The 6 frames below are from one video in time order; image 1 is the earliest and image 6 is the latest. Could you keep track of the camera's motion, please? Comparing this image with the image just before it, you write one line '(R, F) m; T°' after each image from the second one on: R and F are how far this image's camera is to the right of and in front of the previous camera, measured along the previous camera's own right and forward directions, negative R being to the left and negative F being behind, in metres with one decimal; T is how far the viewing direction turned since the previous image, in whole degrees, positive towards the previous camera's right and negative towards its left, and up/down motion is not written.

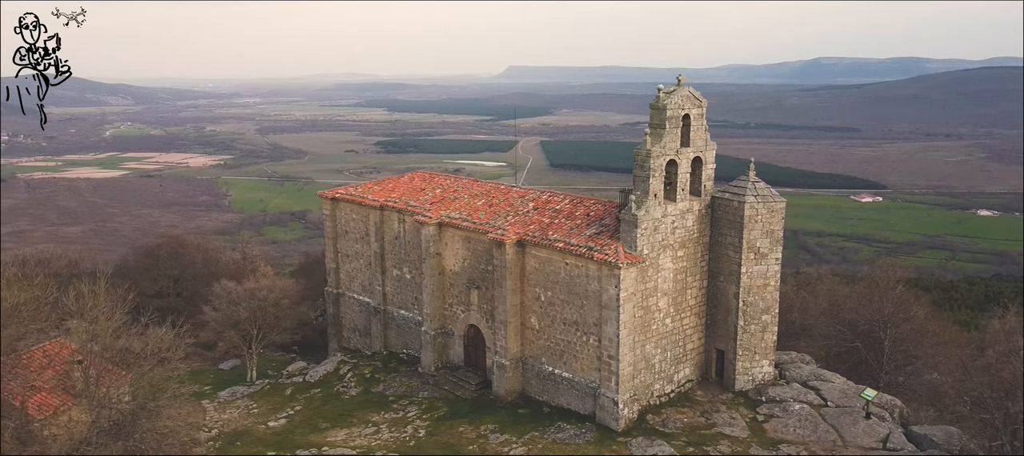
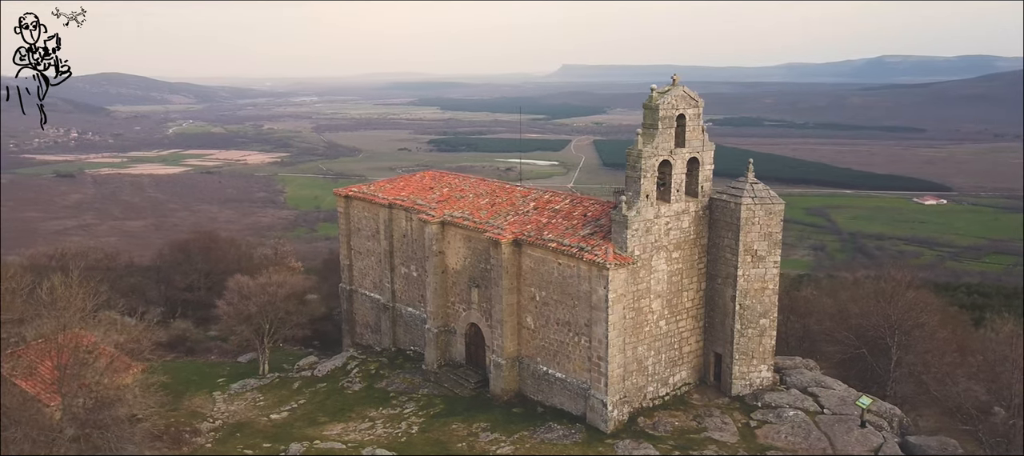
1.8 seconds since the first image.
(+1.1, 0.0) m; -3°
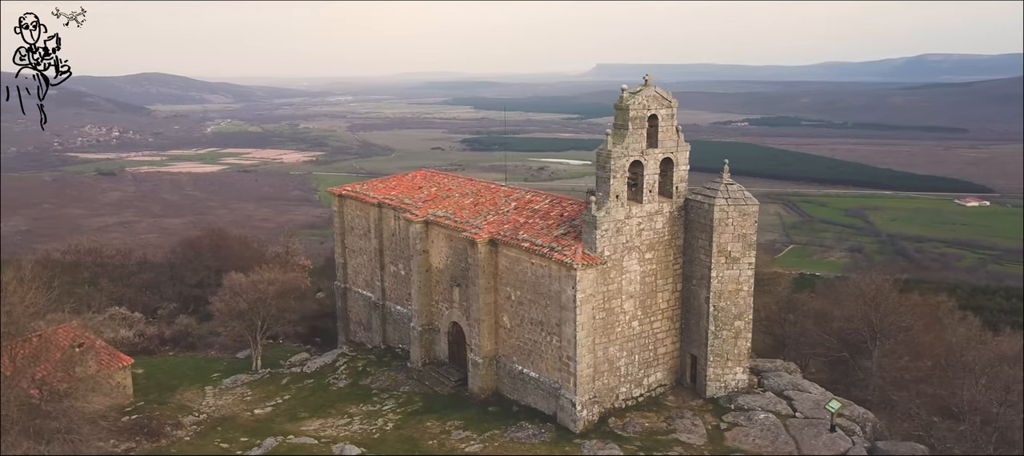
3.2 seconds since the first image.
(+1.2, 0.0) m; -2°
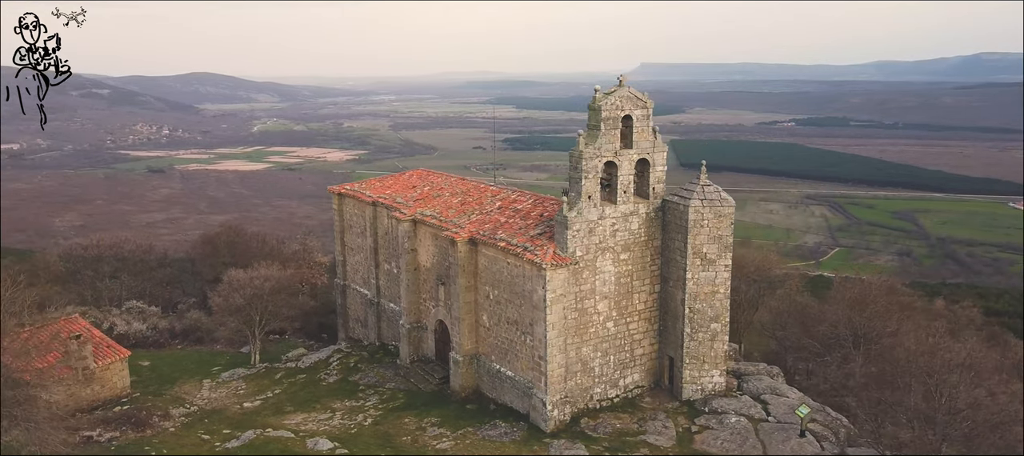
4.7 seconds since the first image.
(+1.3, -0.1) m; -2°
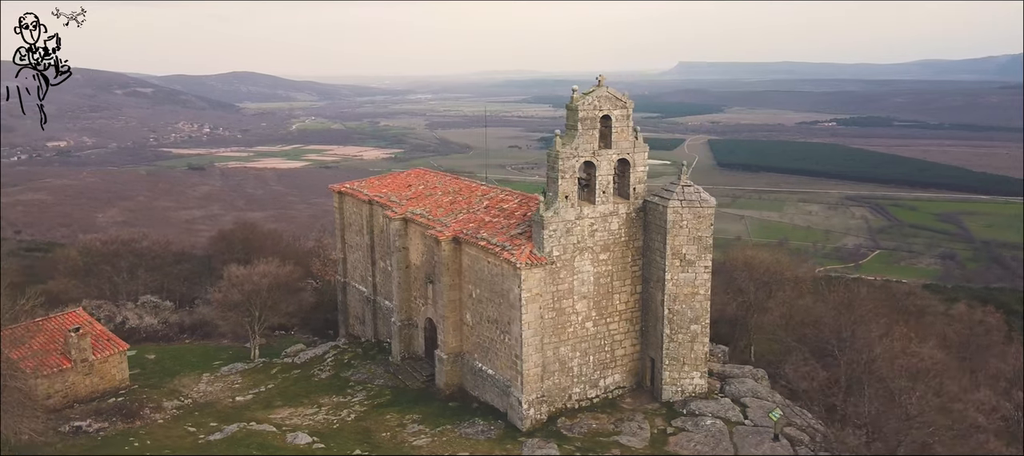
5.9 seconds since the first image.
(+1.1, -0.1) m; -2°
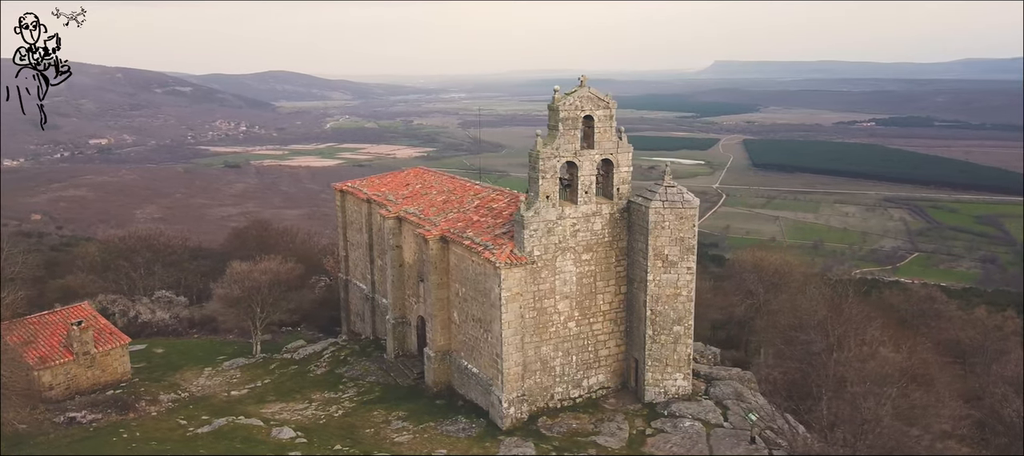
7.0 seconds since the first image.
(+0.9, -0.1) m; -2°
